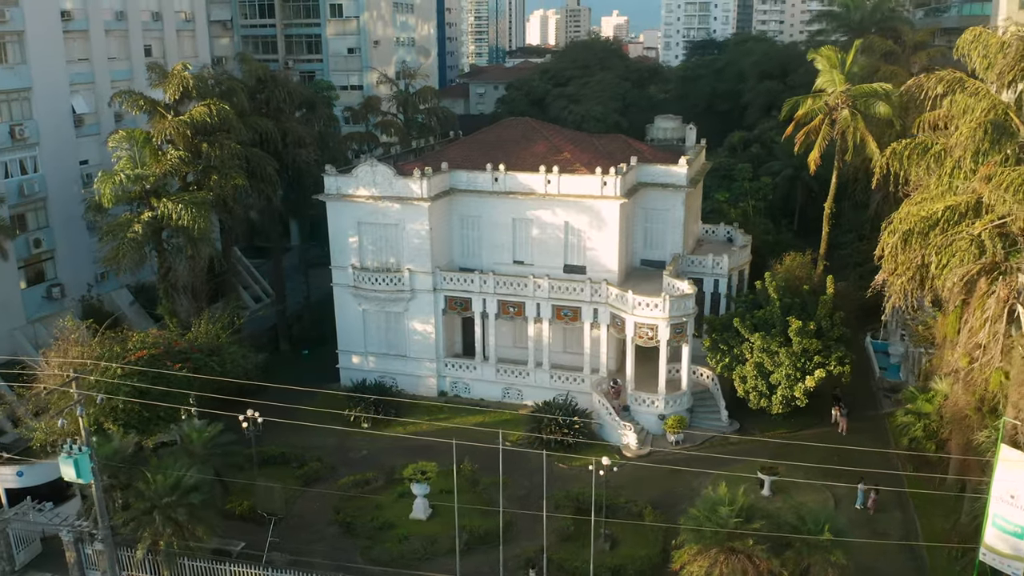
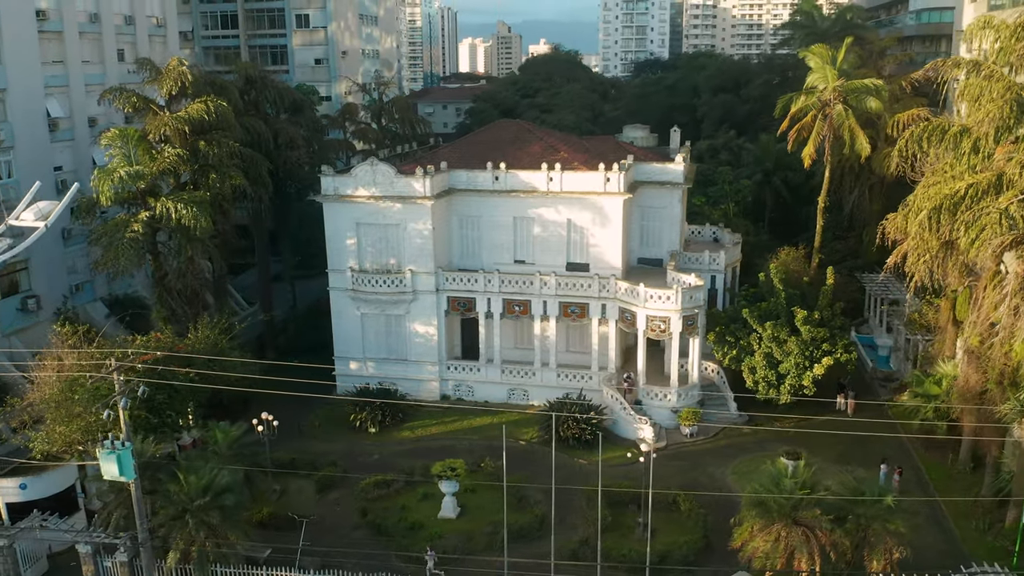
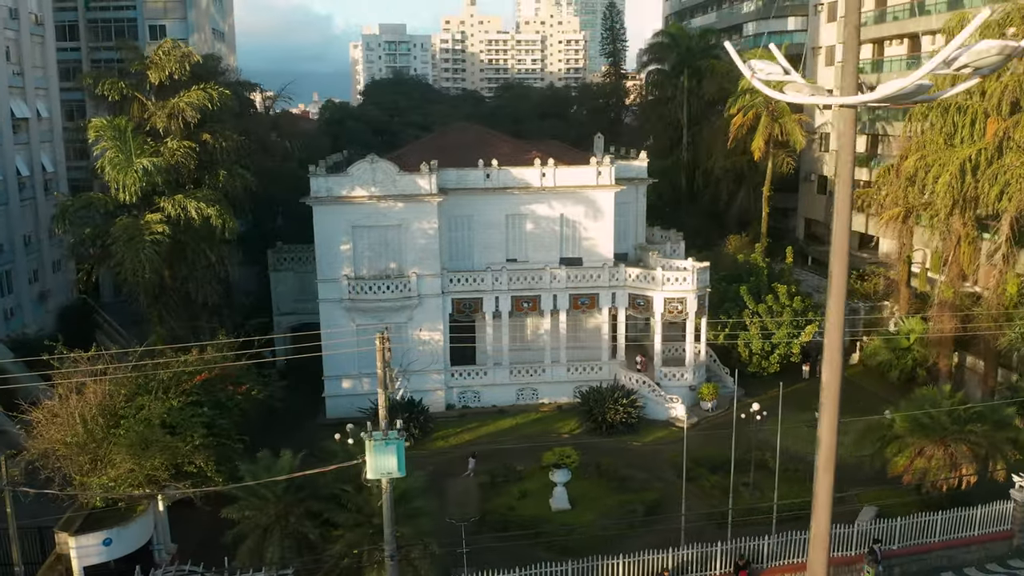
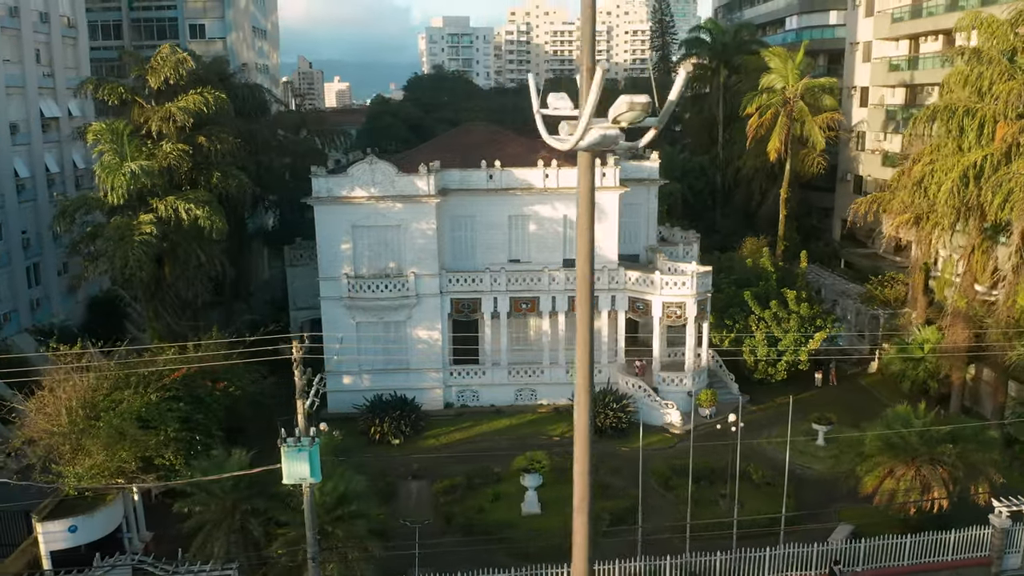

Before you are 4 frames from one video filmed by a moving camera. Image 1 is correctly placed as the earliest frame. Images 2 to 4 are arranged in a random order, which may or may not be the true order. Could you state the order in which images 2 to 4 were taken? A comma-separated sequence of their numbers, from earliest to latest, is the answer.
2, 4, 3
